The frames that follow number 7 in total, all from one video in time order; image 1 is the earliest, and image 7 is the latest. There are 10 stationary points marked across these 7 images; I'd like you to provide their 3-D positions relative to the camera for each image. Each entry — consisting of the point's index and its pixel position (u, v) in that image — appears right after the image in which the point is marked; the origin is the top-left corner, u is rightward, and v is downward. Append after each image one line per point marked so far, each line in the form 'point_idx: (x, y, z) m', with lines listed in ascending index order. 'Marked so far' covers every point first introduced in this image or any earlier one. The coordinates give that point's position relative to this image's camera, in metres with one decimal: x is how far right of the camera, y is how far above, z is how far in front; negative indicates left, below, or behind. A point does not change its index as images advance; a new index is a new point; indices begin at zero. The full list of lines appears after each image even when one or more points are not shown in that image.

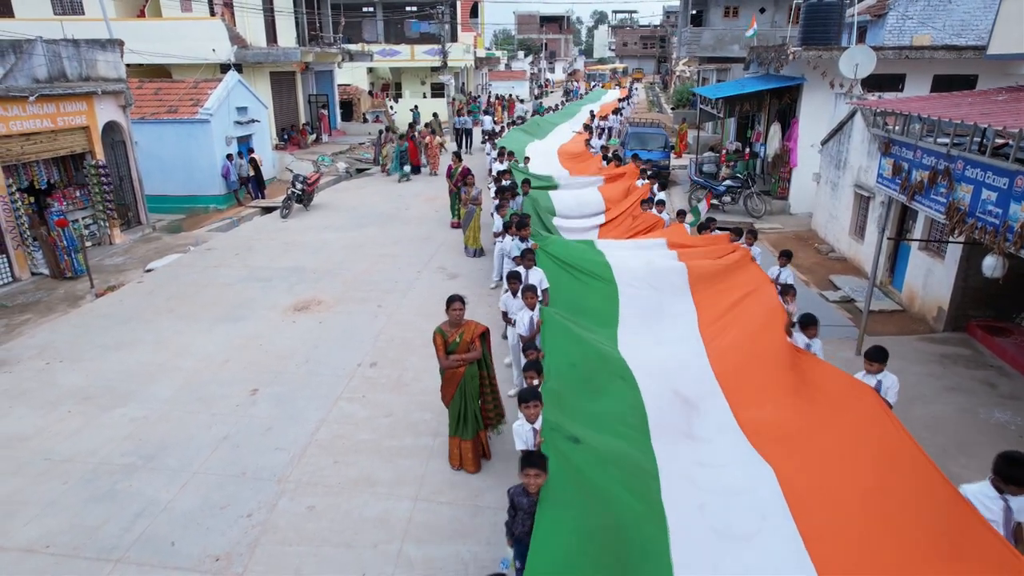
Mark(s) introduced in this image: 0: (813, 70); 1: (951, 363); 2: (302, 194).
0: (+5.2, +3.7, +11.7) m
1: (+4.1, -0.7, +6.4) m
2: (-4.1, +1.9, +13.4) m
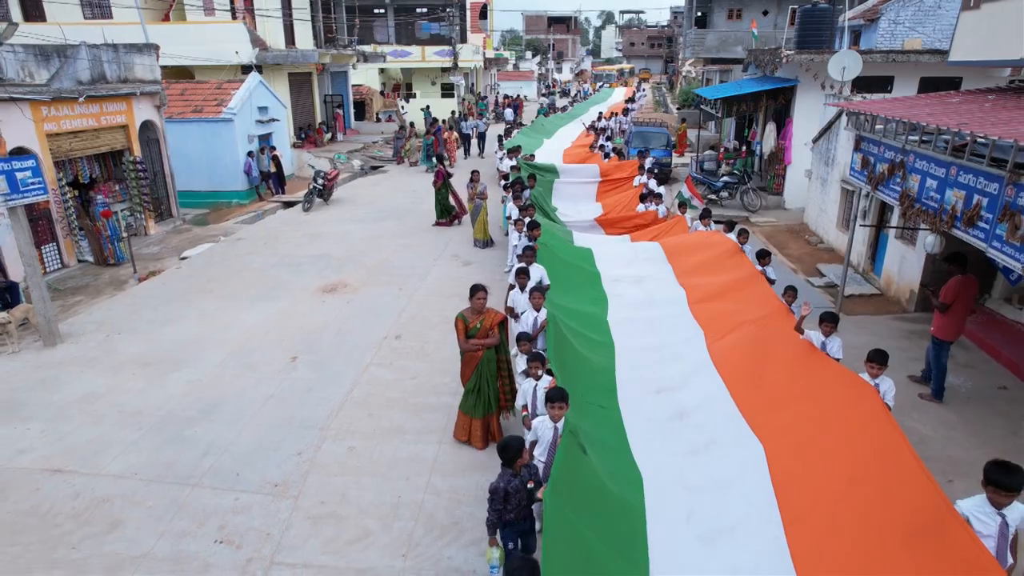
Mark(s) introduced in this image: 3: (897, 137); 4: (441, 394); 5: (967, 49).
0: (+5.3, +3.9, +12.4) m
1: (+4.2, -0.5, +7.1) m
2: (-3.9, +2.1, +14.2) m
3: (+3.4, +1.4, +6.1) m
4: (-0.6, -0.9, +6.0) m
5: (+4.8, +2.5, +7.3) m
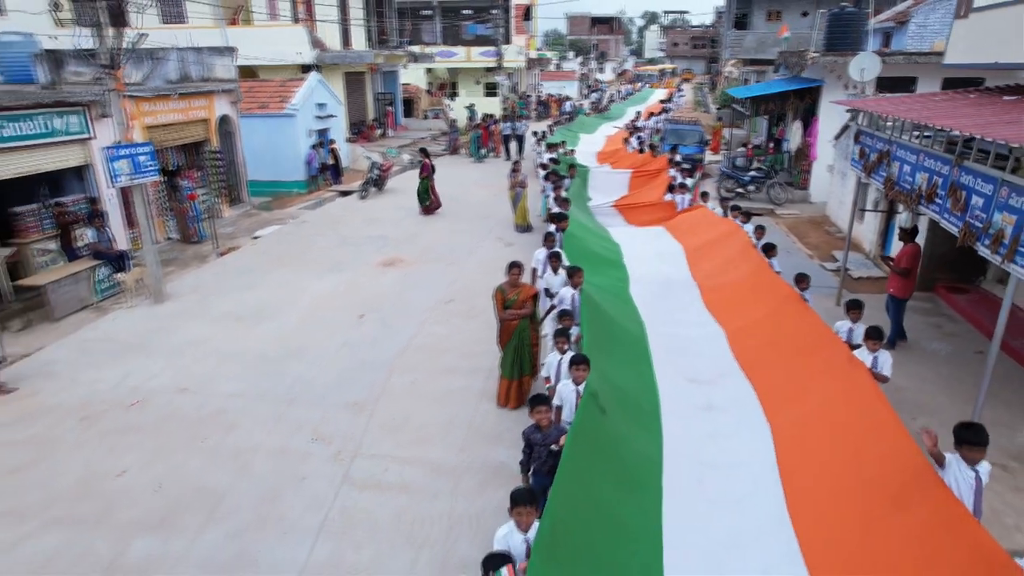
0: (+6.1, +4.1, +13.2) m
1: (+4.7, -0.3, +8.0) m
2: (-3.0, +2.5, +15.5) m
3: (+3.8, +1.6, +6.9) m
4: (-0.3, -0.6, +7.1) m
5: (+5.3, +2.8, +8.1) m
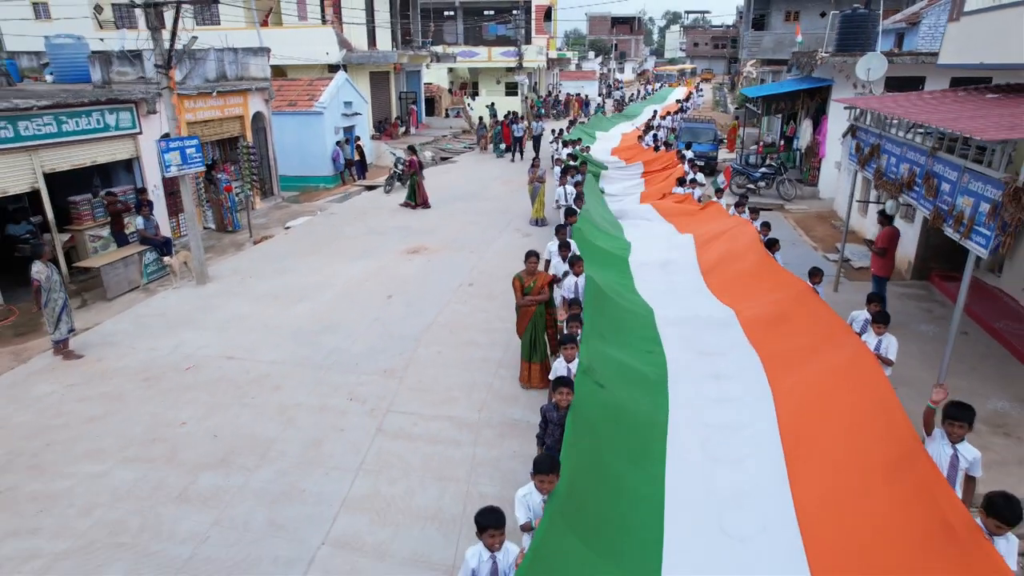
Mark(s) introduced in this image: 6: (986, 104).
0: (+6.5, +4.3, +13.6) m
1: (+4.9, -0.1, +8.4) m
2: (-2.6, +2.7, +16.2) m
3: (+4.0, +1.8, +7.4) m
4: (-0.1, -0.4, +7.7) m
5: (+5.5, +2.9, +8.5) m
6: (+4.2, +1.6, +5.9) m
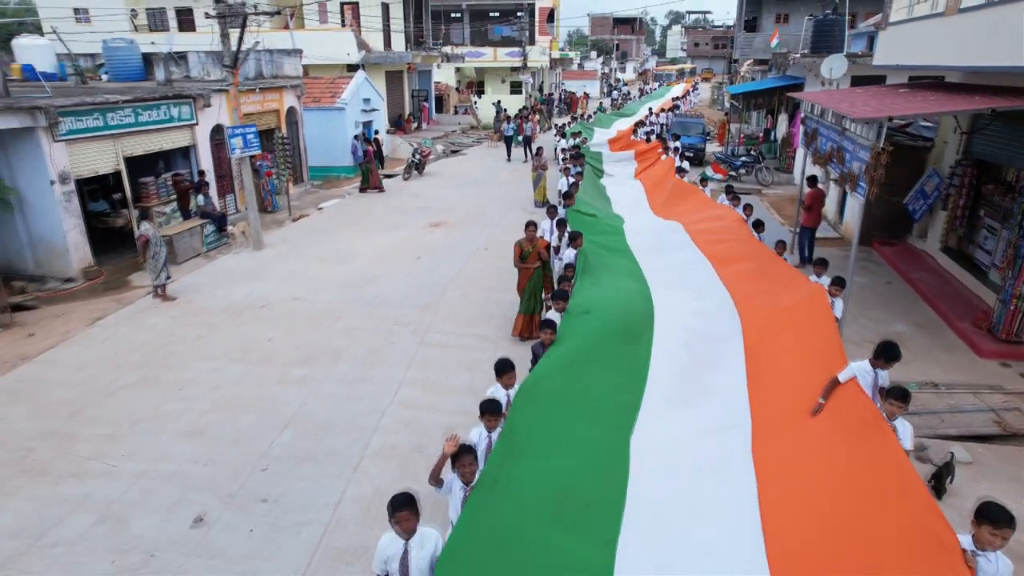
0: (+6.7, +4.8, +15.3) m
1: (+5.0, +0.4, +10.1) m
2: (-2.4, +3.3, +17.9) m
3: (+4.1, +2.3, +9.1) m
4: (0.0, +0.2, +9.4) m
5: (+5.7, +3.5, +10.2) m
6: (+4.3, +2.1, +7.6) m
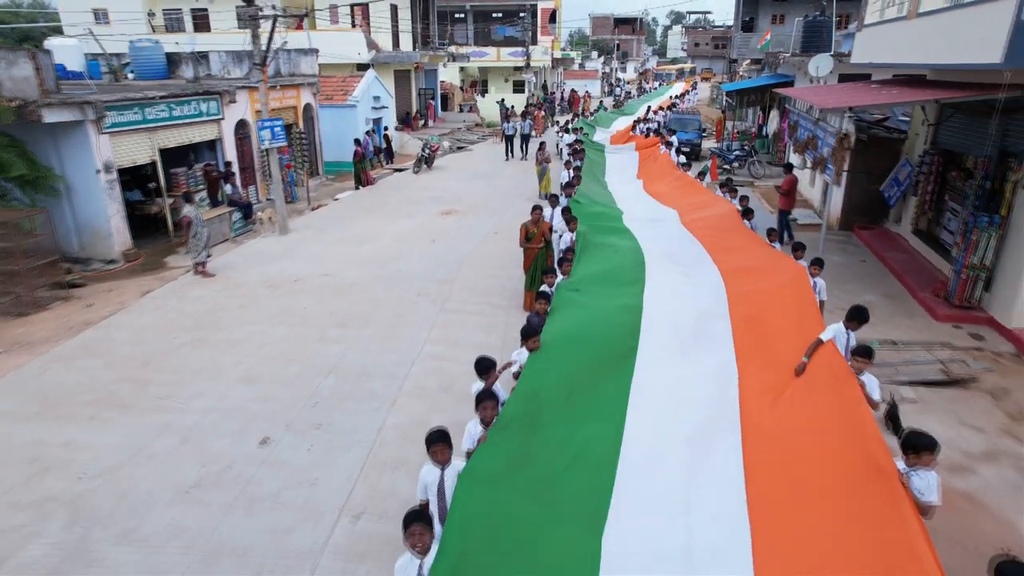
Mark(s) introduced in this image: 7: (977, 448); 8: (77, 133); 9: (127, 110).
0: (+6.8, +5.2, +16.2) m
1: (+5.1, +0.8, +11.0) m
2: (-2.3, +3.6, +18.8) m
3: (+4.2, +2.7, +10.0) m
4: (+0.1, +0.5, +10.3) m
5: (+5.8, +3.8, +11.1) m
6: (+4.4, +2.5, +8.5) m
7: (+3.5, -1.2, +5.2) m
8: (-6.7, +2.4, +10.5) m
9: (-6.3, +2.9, +11.2) m
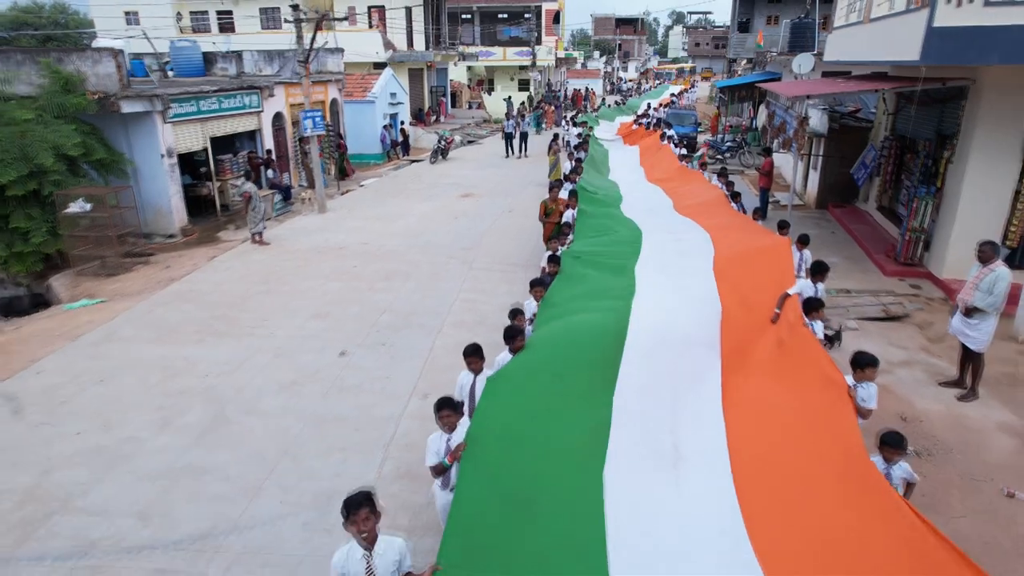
0: (+7.1, +5.7, +17.6) m
1: (+5.4, +1.3, +12.5) m
2: (-2.1, +4.1, +20.3) m
3: (+4.5, +3.2, +11.5) m
4: (+0.4, +1.0, +11.8) m
5: (+6.0, +4.3, +12.6) m
6: (+4.6, +3.0, +10.0) m
7: (+3.8, -0.7, +6.7) m
8: (-6.4, +2.9, +12.0) m
9: (-6.1, +3.5, +12.7) m
